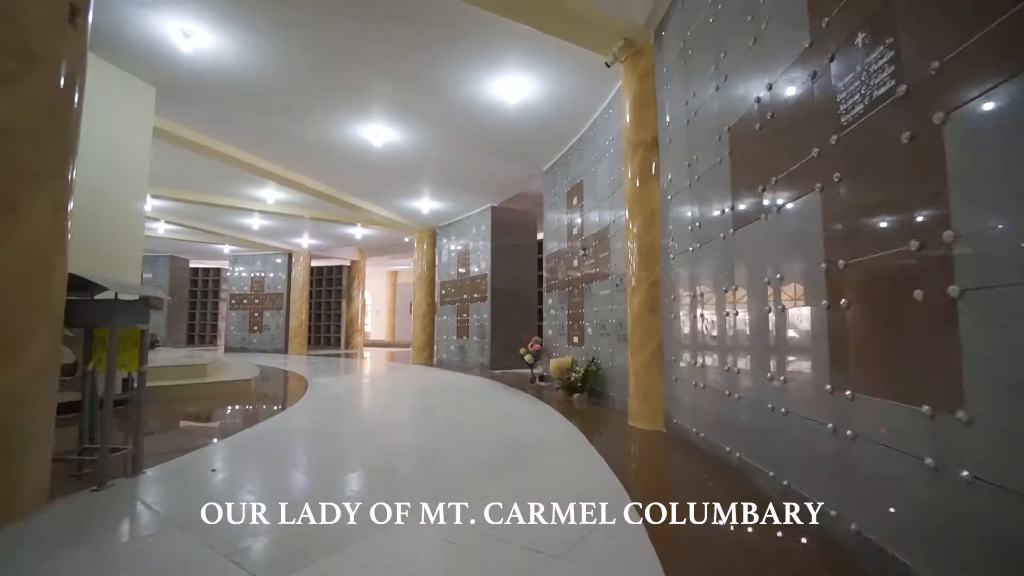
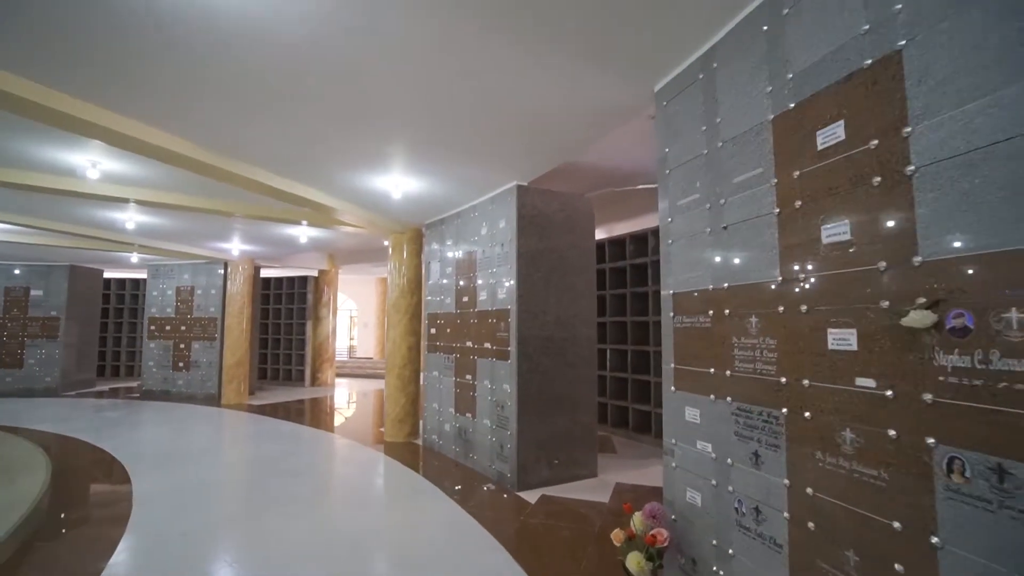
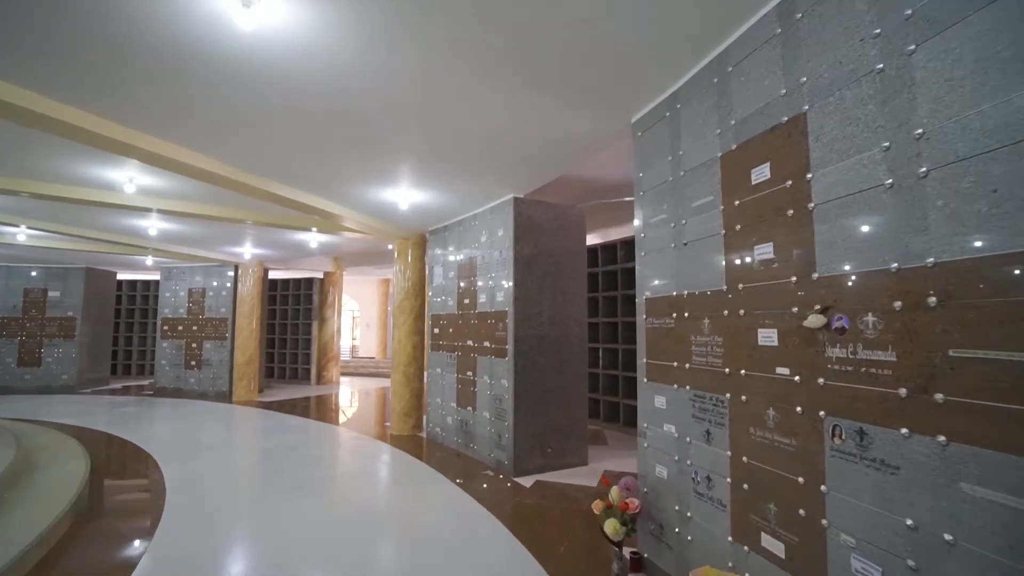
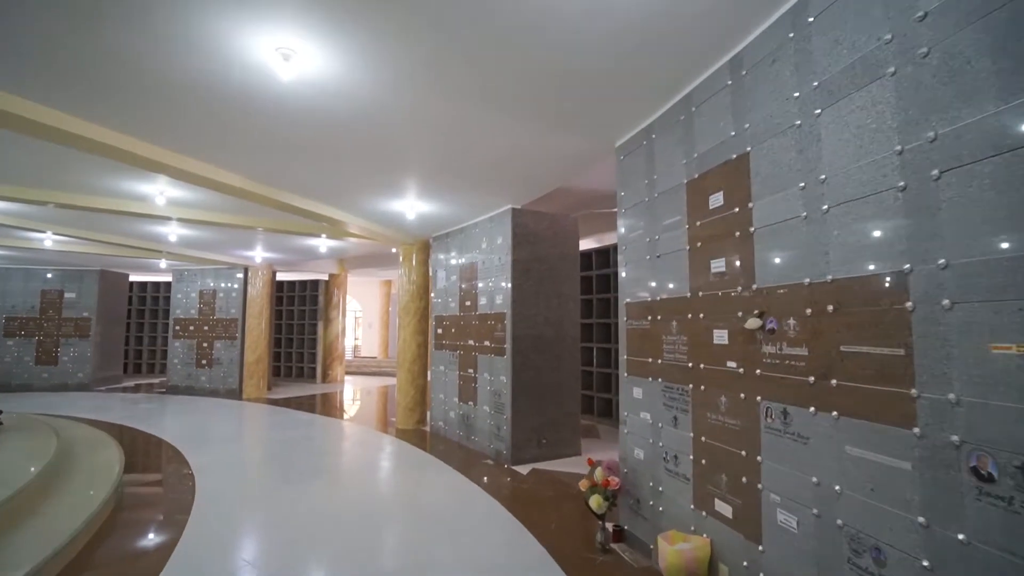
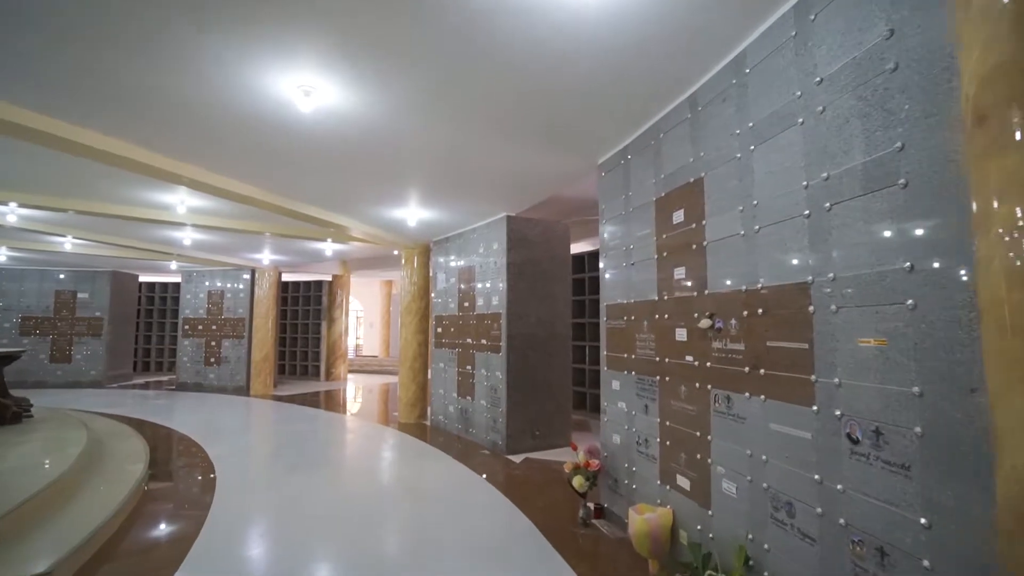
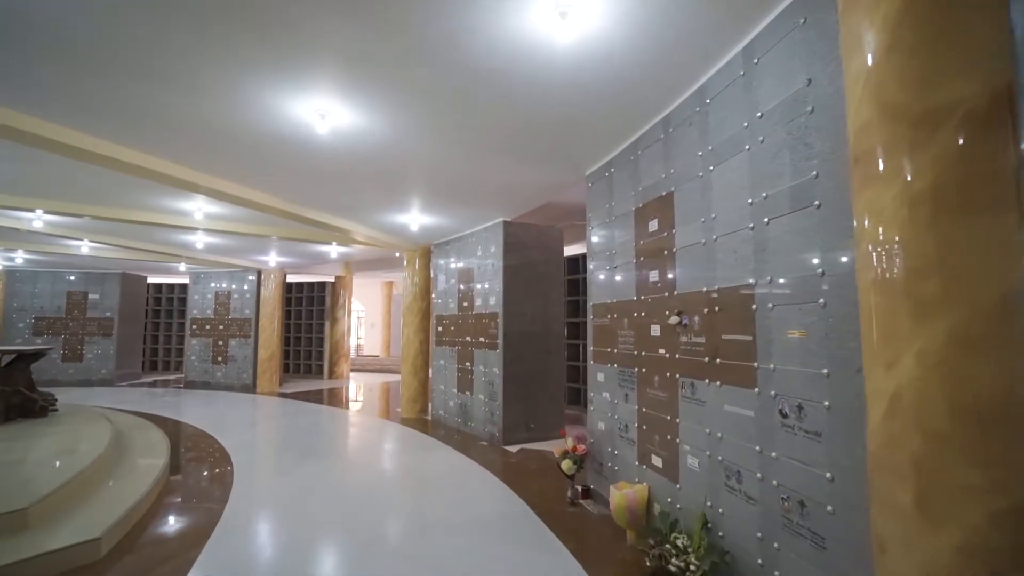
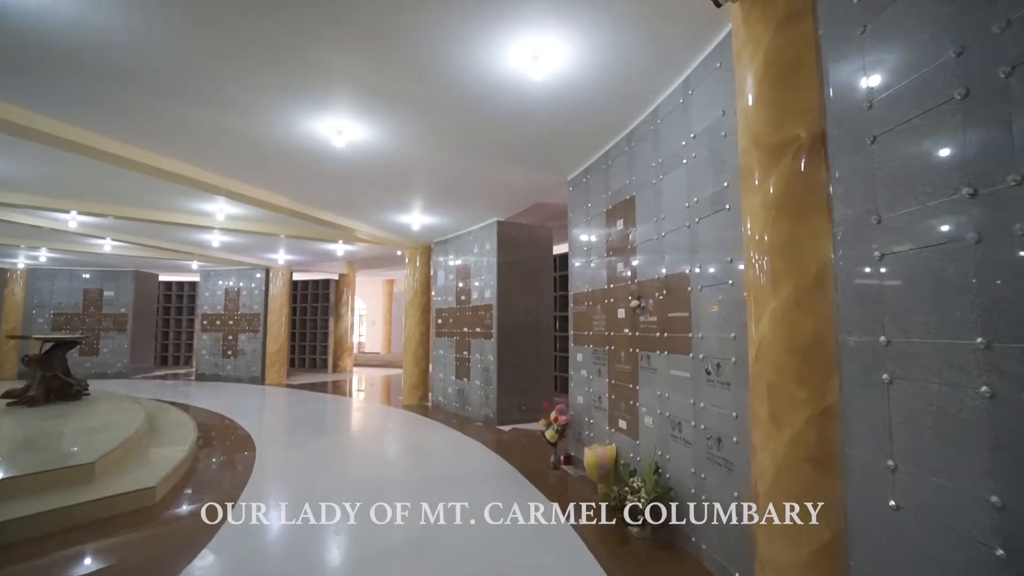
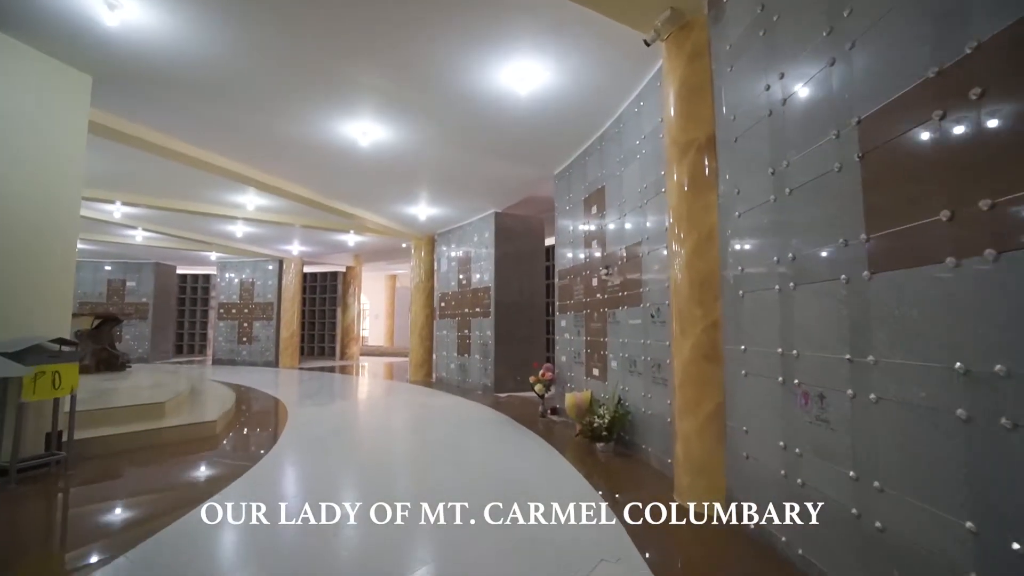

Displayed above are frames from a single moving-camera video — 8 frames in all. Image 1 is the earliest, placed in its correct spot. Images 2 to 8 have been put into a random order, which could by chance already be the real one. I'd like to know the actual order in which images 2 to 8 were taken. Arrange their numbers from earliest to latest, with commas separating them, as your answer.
8, 7, 6, 5, 4, 3, 2
